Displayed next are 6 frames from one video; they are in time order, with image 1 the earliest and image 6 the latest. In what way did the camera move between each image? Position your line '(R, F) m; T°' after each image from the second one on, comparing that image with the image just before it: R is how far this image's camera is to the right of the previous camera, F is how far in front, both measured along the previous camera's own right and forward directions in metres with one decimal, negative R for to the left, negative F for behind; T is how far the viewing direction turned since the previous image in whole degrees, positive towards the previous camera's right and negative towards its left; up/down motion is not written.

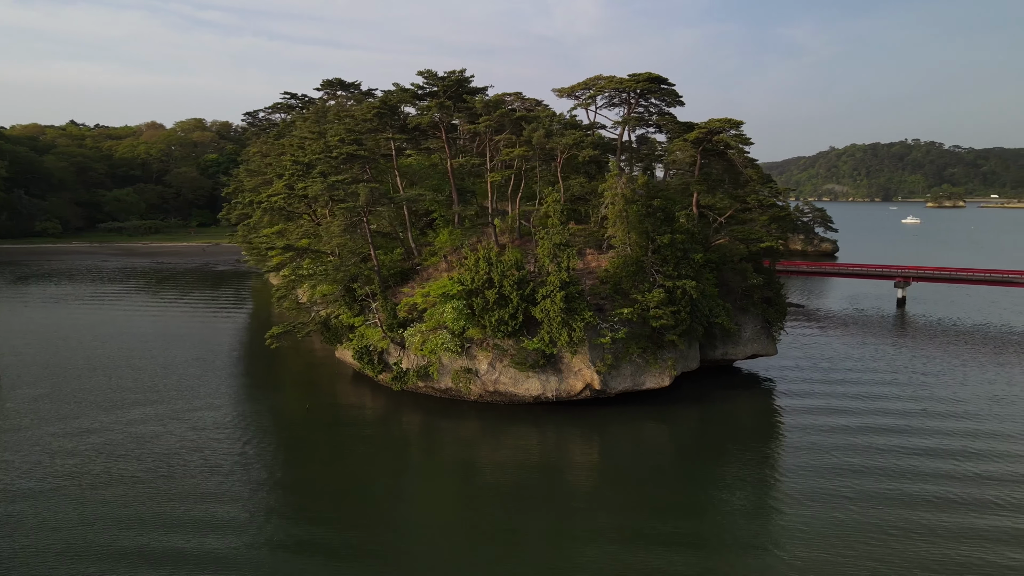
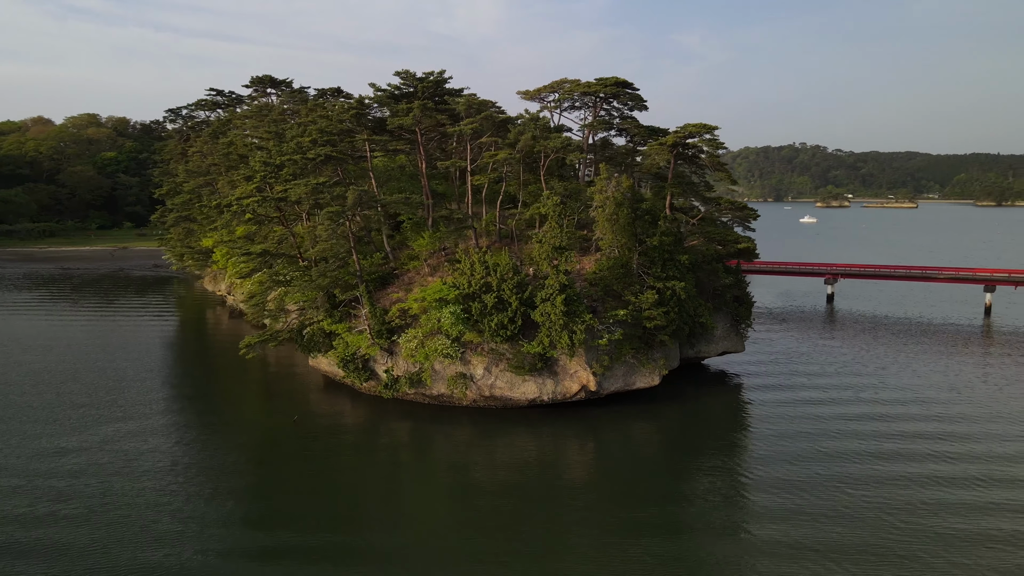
(-2.6, +0.4) m; +6°
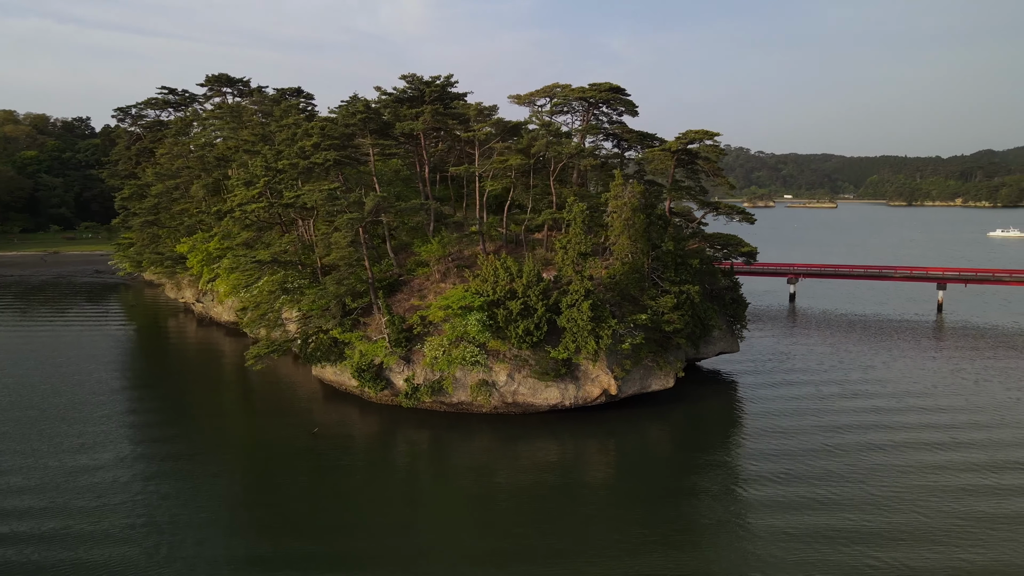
(-2.8, +0.2) m; +4°
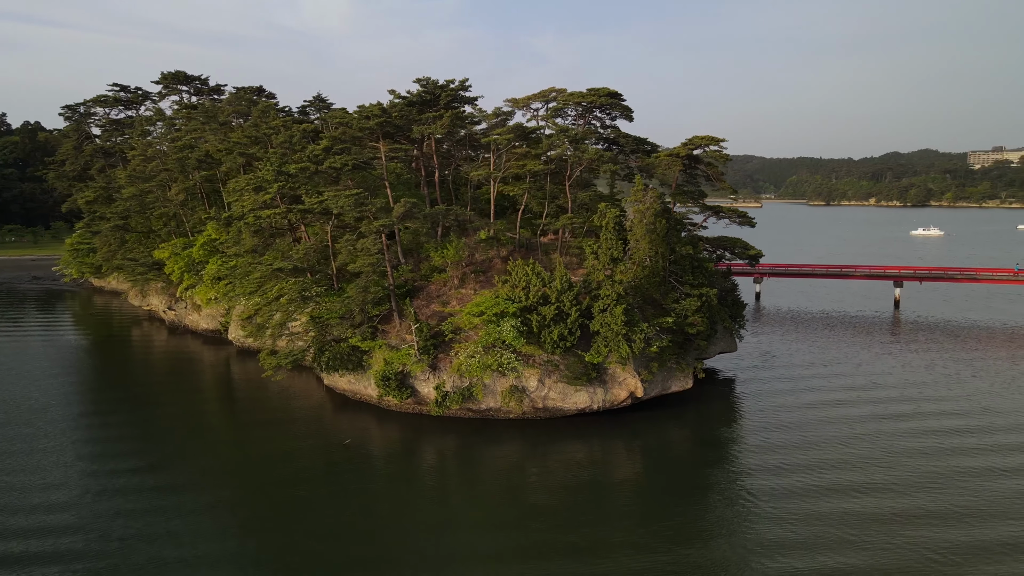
(-3.1, +0.1) m; +4°
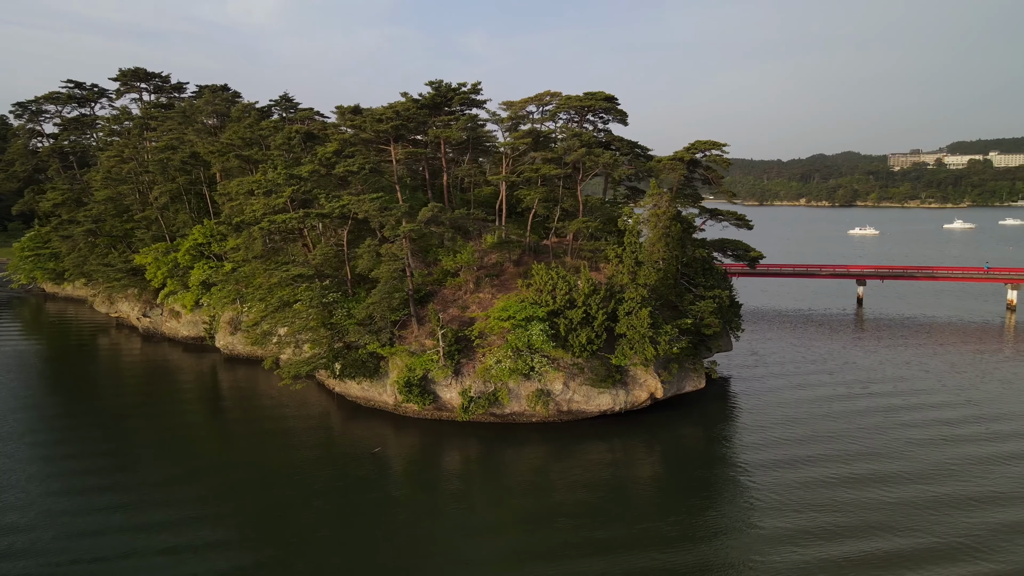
(-2.6, 0.0) m; +4°
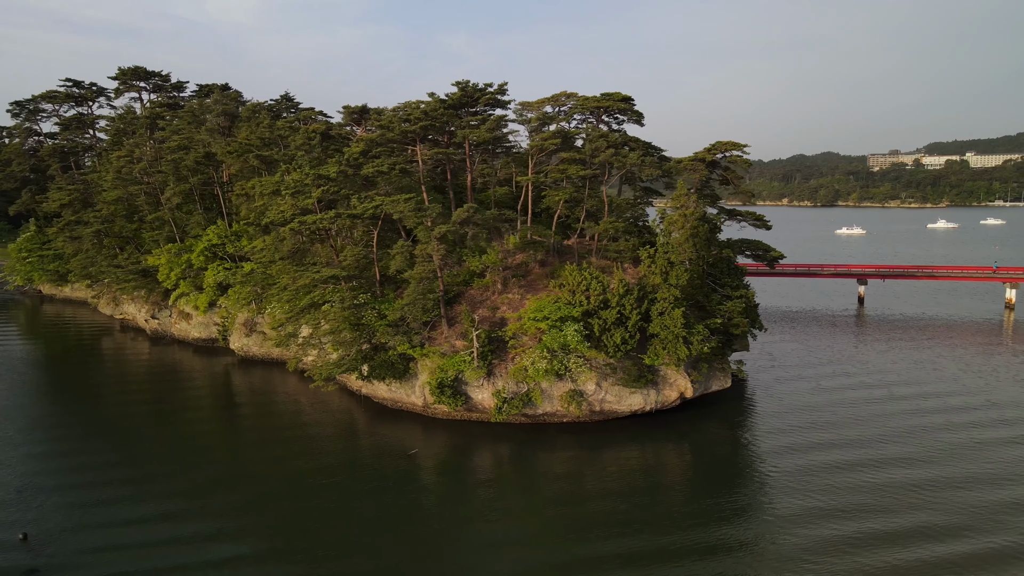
(-1.7, 0.0) m; +1°
